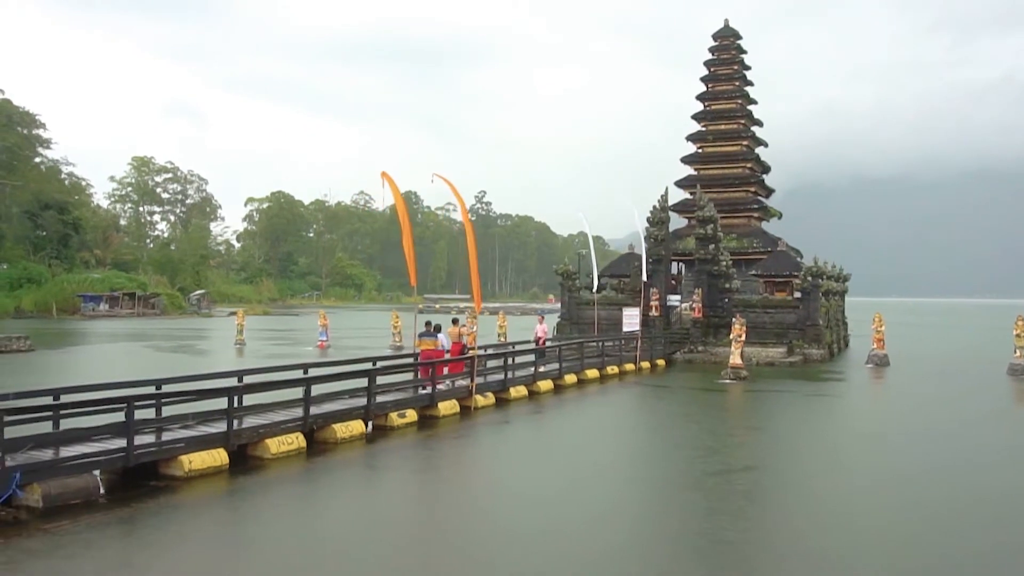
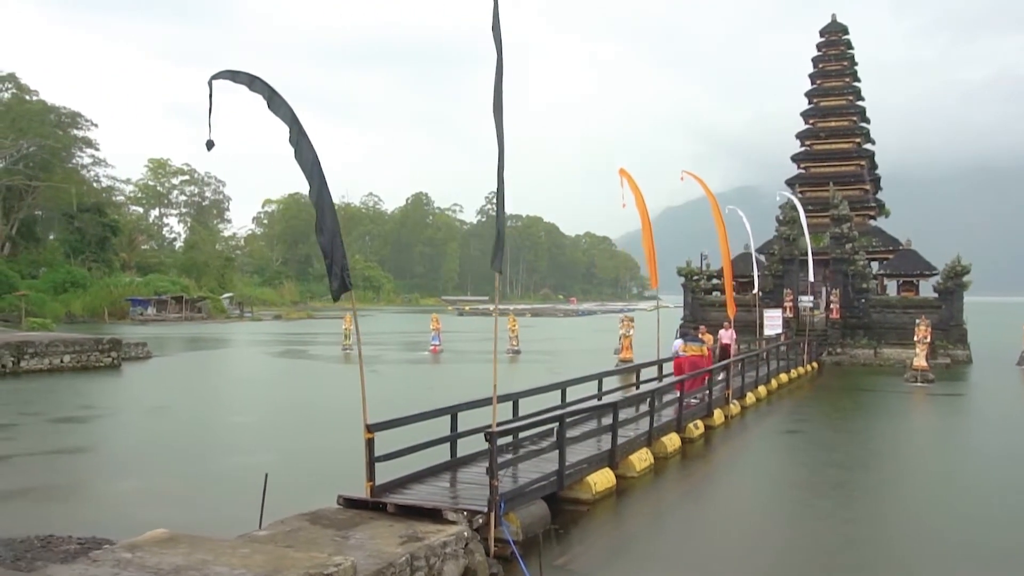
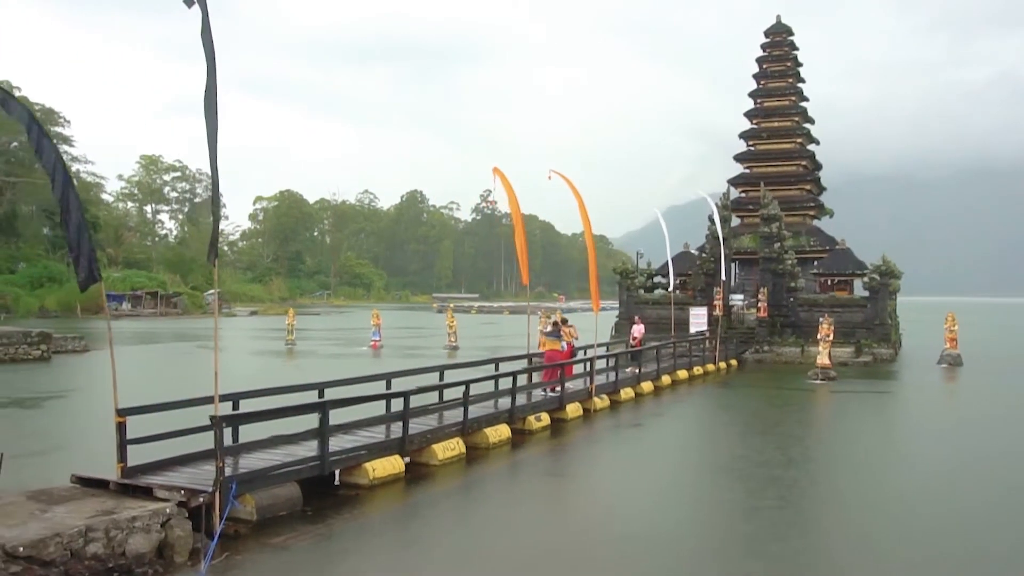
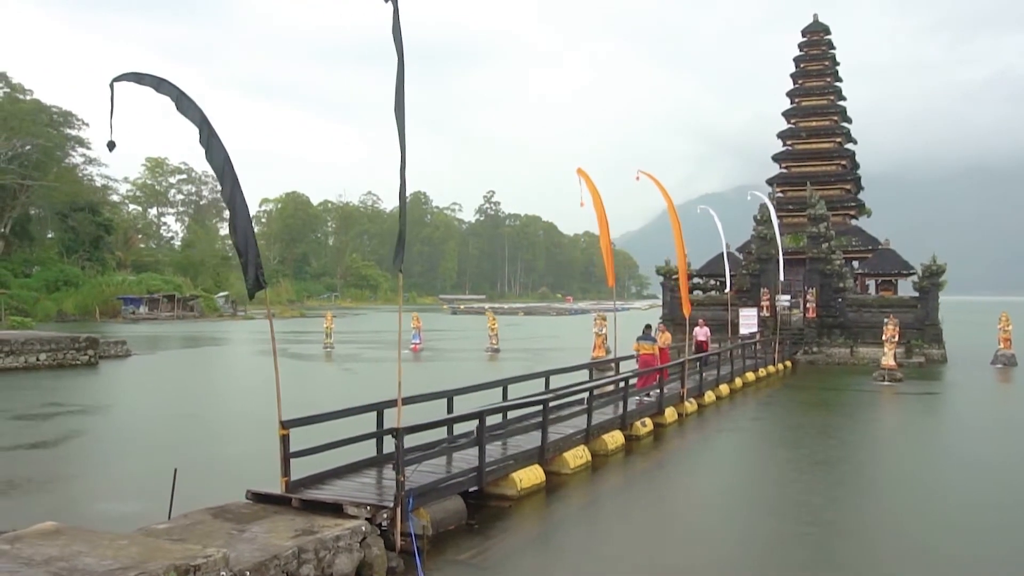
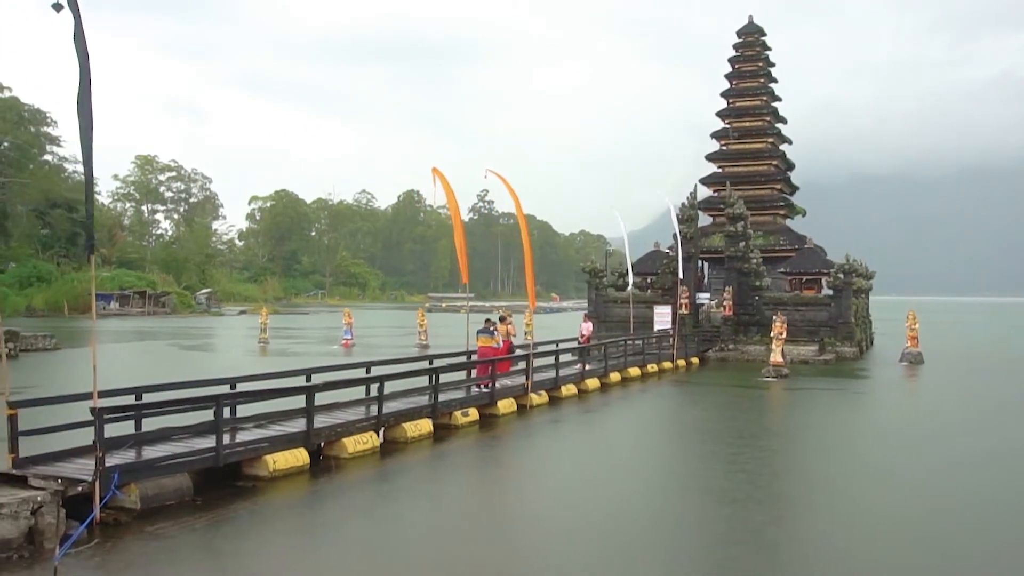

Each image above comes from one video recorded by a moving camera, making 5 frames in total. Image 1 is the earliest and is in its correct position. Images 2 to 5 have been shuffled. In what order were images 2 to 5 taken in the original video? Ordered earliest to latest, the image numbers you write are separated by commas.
5, 3, 4, 2
